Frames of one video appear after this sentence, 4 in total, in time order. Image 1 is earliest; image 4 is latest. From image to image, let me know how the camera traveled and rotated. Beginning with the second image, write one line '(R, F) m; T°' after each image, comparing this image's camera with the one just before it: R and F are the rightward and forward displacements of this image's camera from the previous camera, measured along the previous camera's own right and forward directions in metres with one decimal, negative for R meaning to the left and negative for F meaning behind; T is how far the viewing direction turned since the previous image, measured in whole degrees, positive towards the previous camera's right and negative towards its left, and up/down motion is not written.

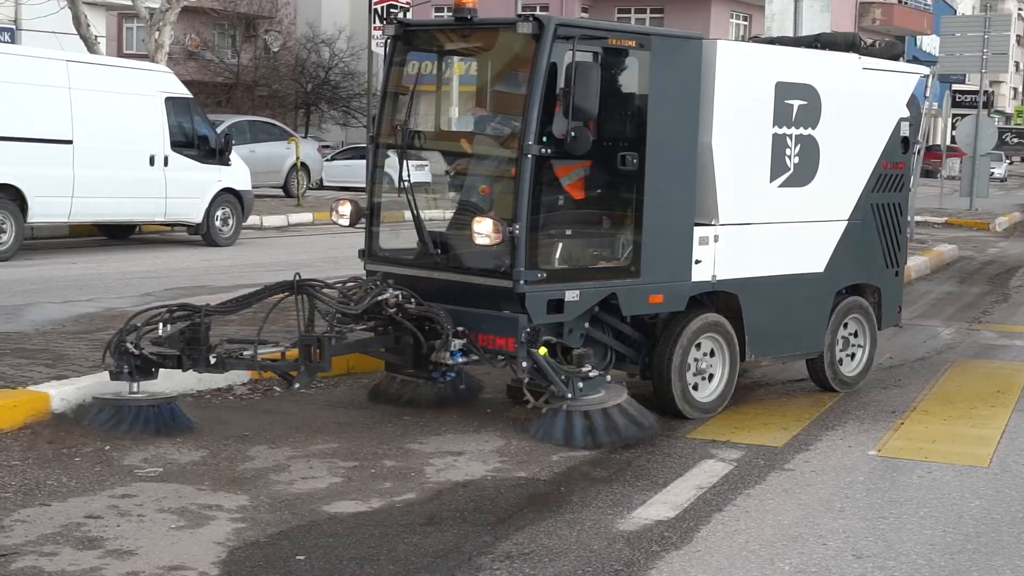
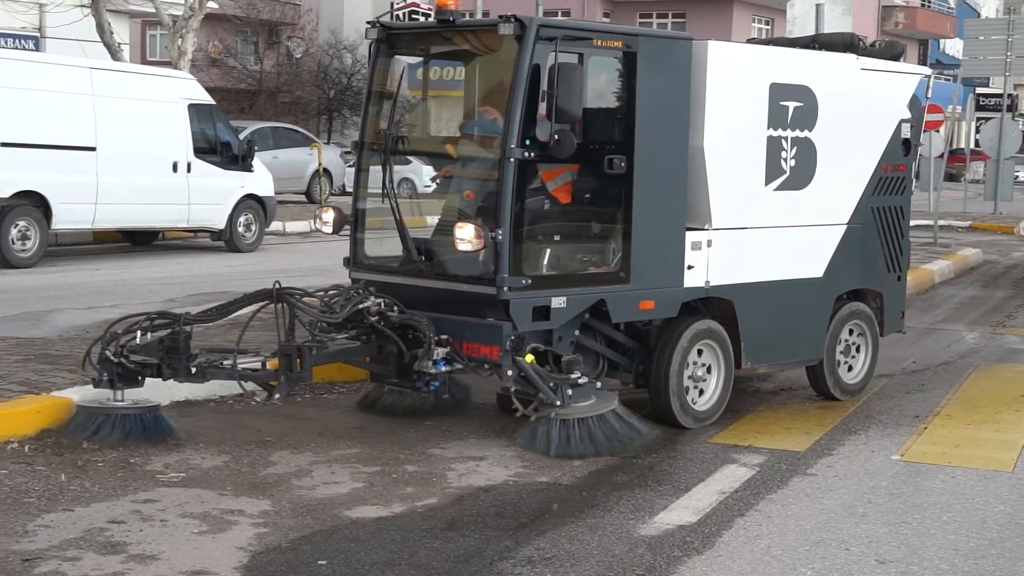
(+0.1, 0.0) m; -2°
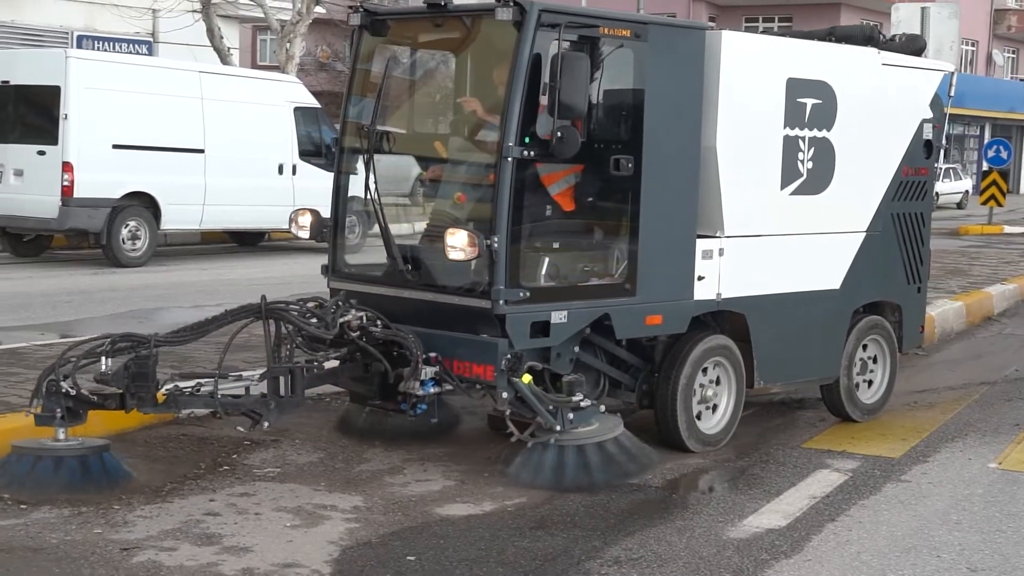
(+0.6, +0.1) m; -7°
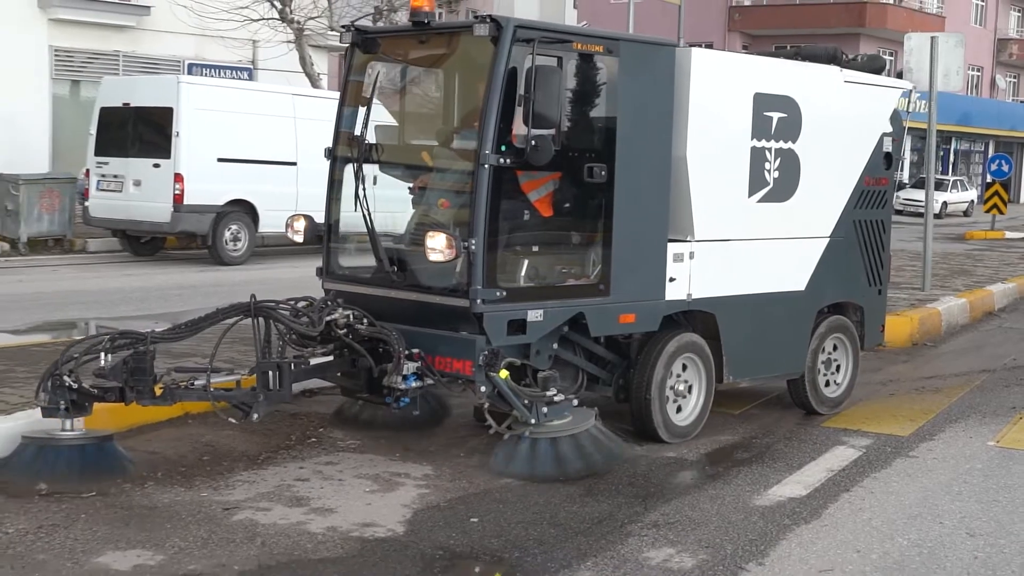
(+0.3, -1.9) m; -3°
